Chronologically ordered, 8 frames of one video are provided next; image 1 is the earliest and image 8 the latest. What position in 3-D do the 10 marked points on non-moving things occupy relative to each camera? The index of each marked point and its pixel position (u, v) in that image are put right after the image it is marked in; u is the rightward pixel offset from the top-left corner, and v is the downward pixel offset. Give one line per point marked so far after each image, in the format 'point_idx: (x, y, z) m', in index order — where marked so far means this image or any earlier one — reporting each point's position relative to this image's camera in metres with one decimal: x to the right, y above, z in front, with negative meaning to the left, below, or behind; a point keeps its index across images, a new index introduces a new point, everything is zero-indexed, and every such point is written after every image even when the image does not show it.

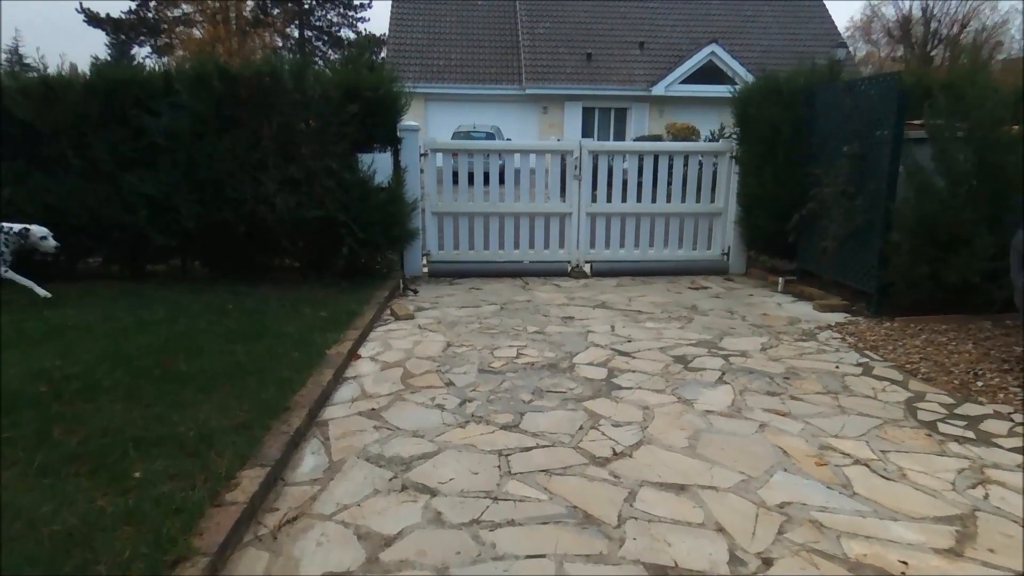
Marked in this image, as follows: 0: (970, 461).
0: (+2.3, -0.9, +2.9) m
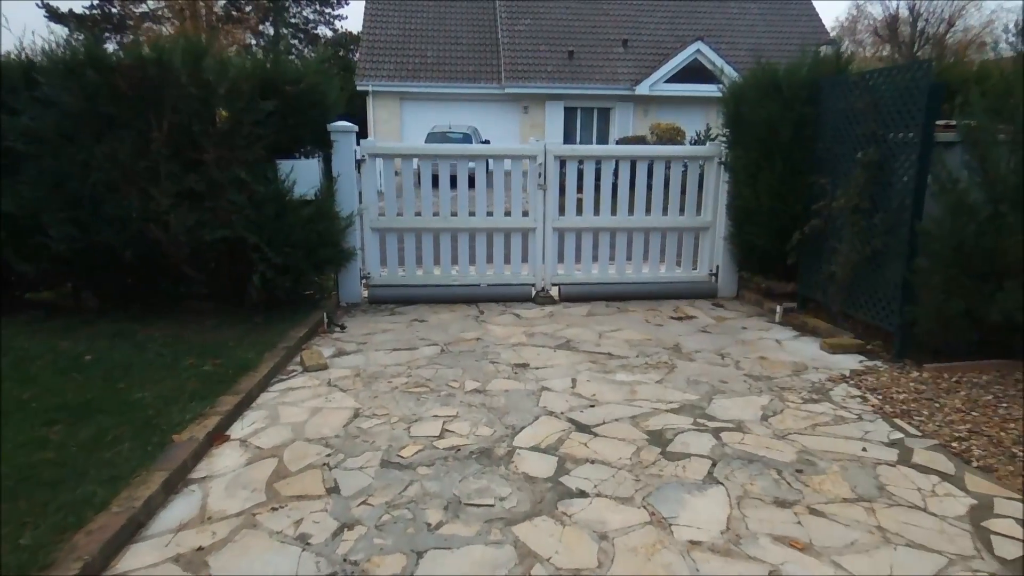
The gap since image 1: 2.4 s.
0: (+1.9, -1.2, +1.8) m
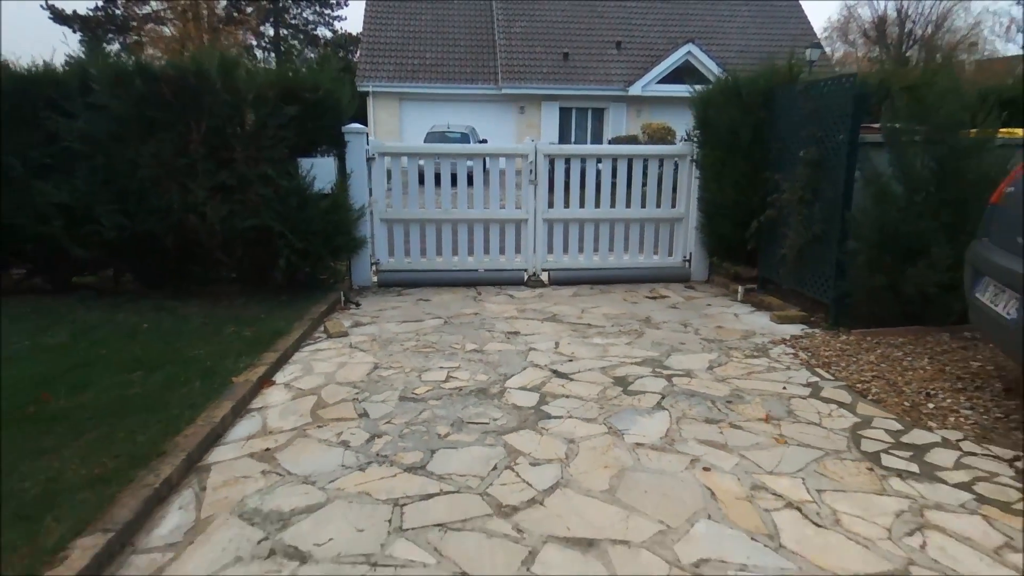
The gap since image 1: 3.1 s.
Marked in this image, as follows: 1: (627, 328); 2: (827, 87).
0: (+1.8, -1.0, +2.6) m
1: (+1.1, -0.4, +5.3) m
2: (+3.0, +1.9, +5.4) m
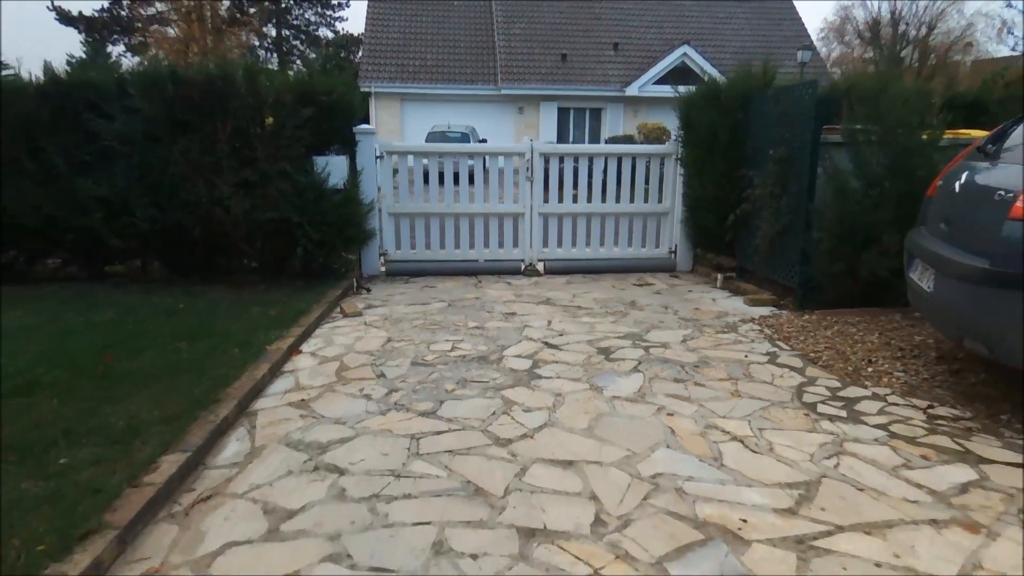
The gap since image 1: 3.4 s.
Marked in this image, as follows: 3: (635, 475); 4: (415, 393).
0: (+1.8, -0.8, +3.2) m
1: (+1.0, -0.2, +5.9) m
2: (+2.9, +2.0, +6.0) m
3: (+0.6, -0.9, +2.8) m
4: (-0.6, -0.7, +3.8) m
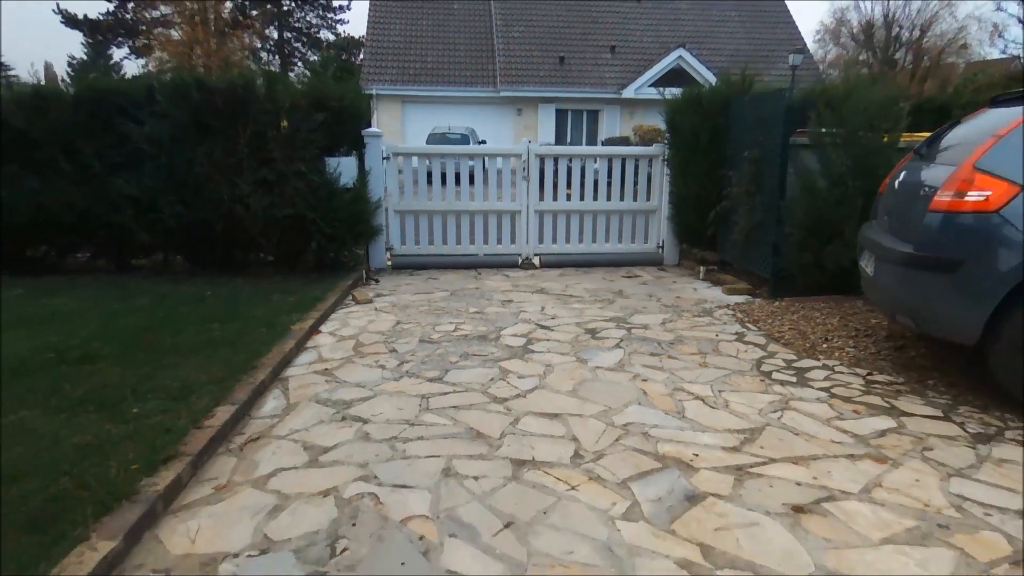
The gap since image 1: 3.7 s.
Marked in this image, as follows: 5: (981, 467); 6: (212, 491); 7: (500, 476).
0: (+1.8, -0.7, +3.7) m
1: (+1.0, -0.1, +6.5) m
2: (+2.9, +2.1, +6.6) m
3: (+0.6, -0.8, +3.3) m
4: (-0.7, -0.6, +4.3) m
5: (+2.3, -0.9, +2.8) m
6: (-1.4, -0.9, +2.7) m
7: (-0.1, -0.9, +2.8) m
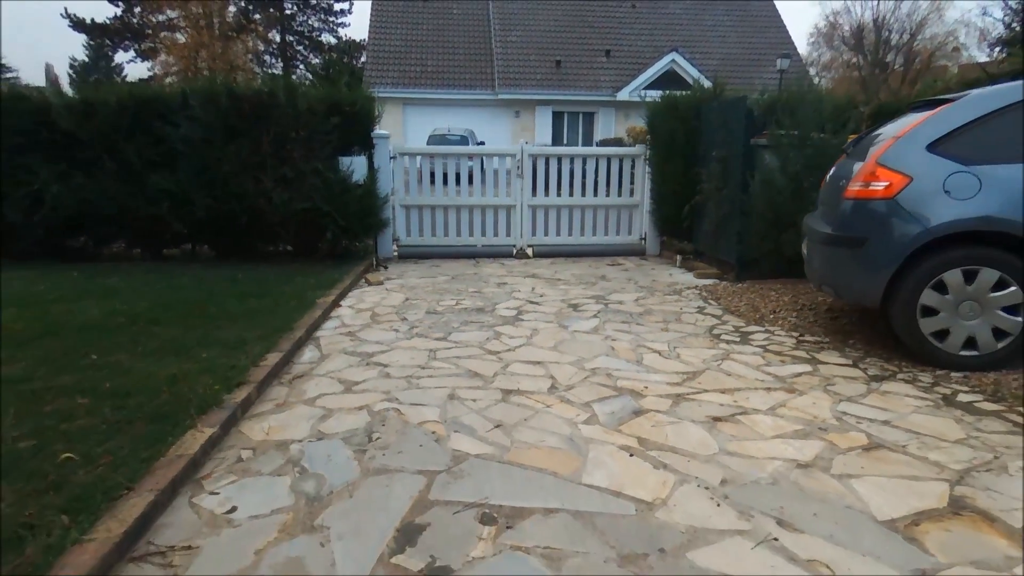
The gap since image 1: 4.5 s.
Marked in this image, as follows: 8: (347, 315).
0: (+1.7, -0.5, +4.6) m
1: (+0.9, +0.1, +7.3) m
2: (+2.8, +2.3, +7.4) m
3: (+0.5, -0.6, +4.2) m
4: (-0.7, -0.4, +5.2) m
5: (+2.3, -0.7, +3.7) m
6: (-1.5, -0.7, +3.5) m
7: (-0.1, -0.7, +3.6) m
8: (-1.6, -0.3, +5.6) m
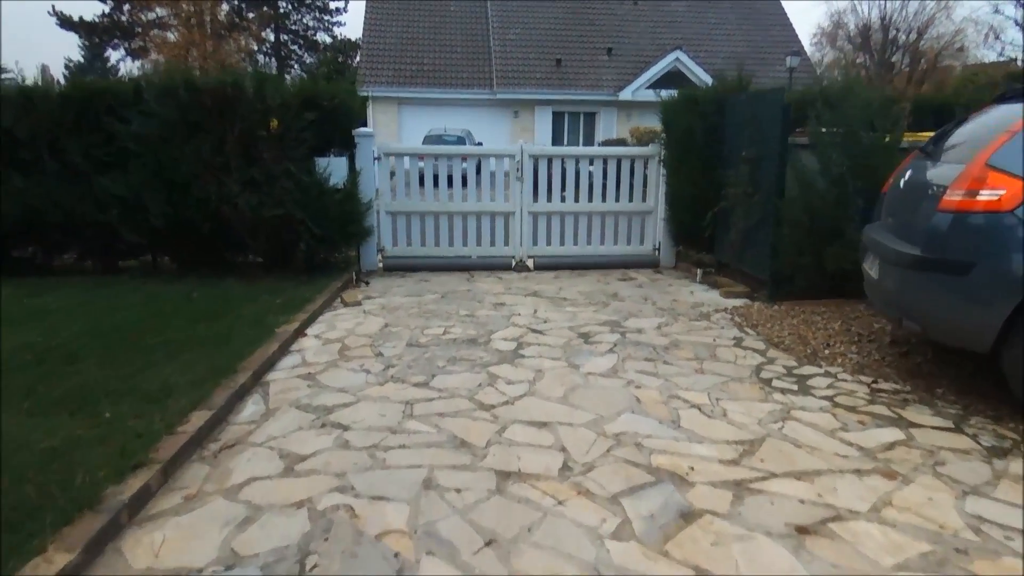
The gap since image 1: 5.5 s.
0: (+1.7, -0.7, +3.6) m
1: (+0.9, -0.1, +6.3) m
2: (+2.8, +2.1, +6.4) m
3: (+0.5, -0.8, +3.2) m
4: (-0.7, -0.6, +4.2) m
5: (+2.2, -0.9, +2.7) m
6: (-1.5, -0.9, +2.6) m
7: (-0.1, -0.9, +2.6) m
8: (-1.6, -0.5, +4.6) m
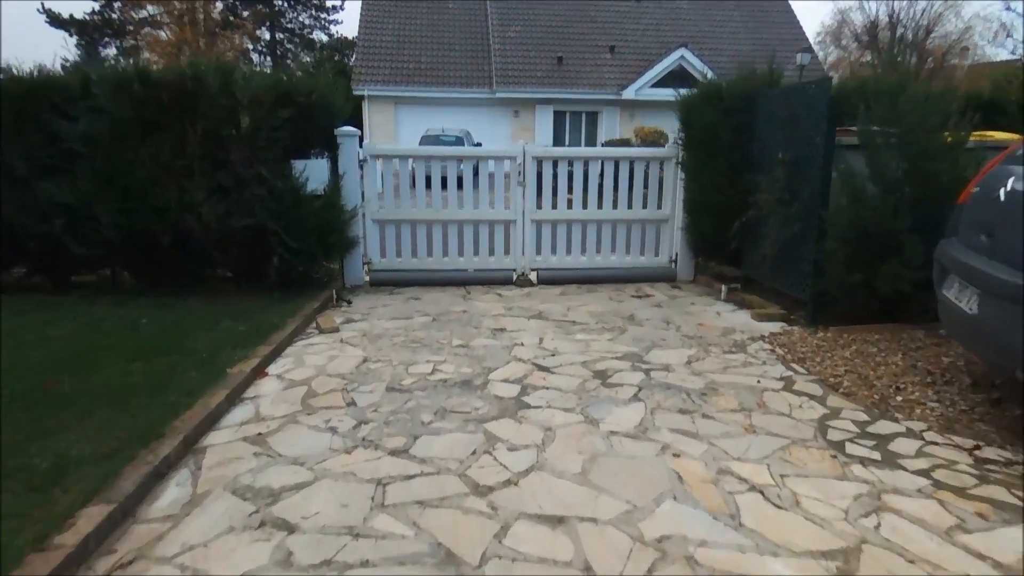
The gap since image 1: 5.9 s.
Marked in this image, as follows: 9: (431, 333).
0: (+1.7, -0.9, +2.8) m
1: (+0.9, -0.3, +5.5) m
2: (+2.8, +1.9, +5.6) m
3: (+0.5, -1.0, +2.4) m
4: (-0.7, -0.8, +3.3) m
5: (+2.3, -1.1, +1.8) m
6: (-1.4, -1.2, +1.7) m
7: (-0.1, -1.1, +1.8) m
8: (-1.6, -0.7, +3.8) m
9: (-0.7, -0.4, +5.2) m
